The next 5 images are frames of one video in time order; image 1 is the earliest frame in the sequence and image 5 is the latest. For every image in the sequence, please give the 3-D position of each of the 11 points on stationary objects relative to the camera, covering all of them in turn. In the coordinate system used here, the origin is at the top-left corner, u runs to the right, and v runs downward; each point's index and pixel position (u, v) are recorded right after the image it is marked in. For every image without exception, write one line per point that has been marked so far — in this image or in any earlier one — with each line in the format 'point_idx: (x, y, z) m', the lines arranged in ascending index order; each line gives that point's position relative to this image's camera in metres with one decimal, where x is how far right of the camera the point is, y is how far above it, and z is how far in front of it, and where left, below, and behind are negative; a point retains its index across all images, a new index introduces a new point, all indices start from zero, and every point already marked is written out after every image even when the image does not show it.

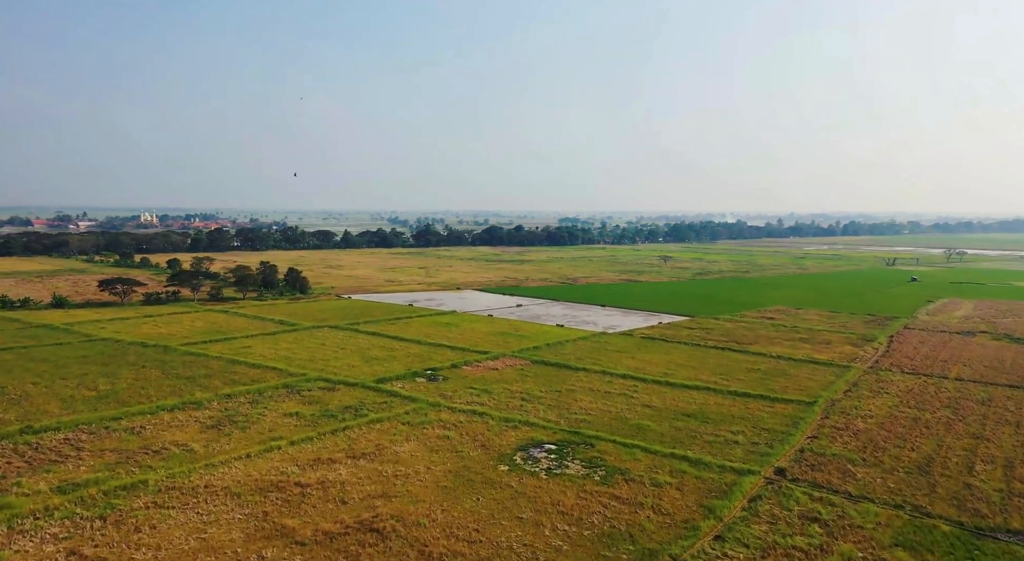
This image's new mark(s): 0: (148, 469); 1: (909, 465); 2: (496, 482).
0: (-8.8, -4.6, +18.8) m
1: (+9.8, -4.6, +19.2) m
2: (-0.4, -4.8, +18.5) m
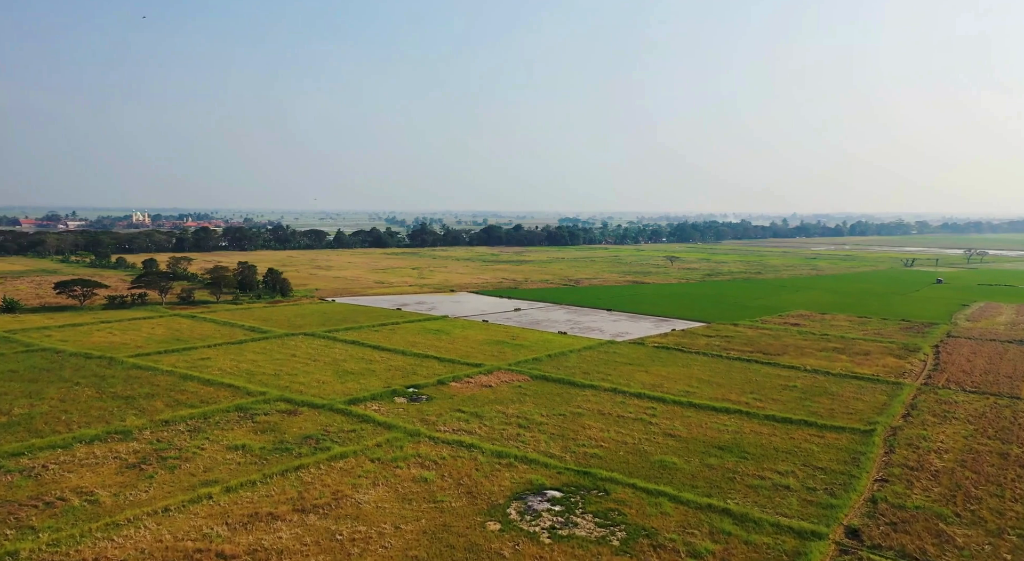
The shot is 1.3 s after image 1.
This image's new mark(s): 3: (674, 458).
0: (-9.0, -4.6, +14.4) m
1: (+9.7, -4.7, +14.9) m
2: (-0.5, -4.9, +14.1) m
3: (+4.1, -4.4, +19.5) m
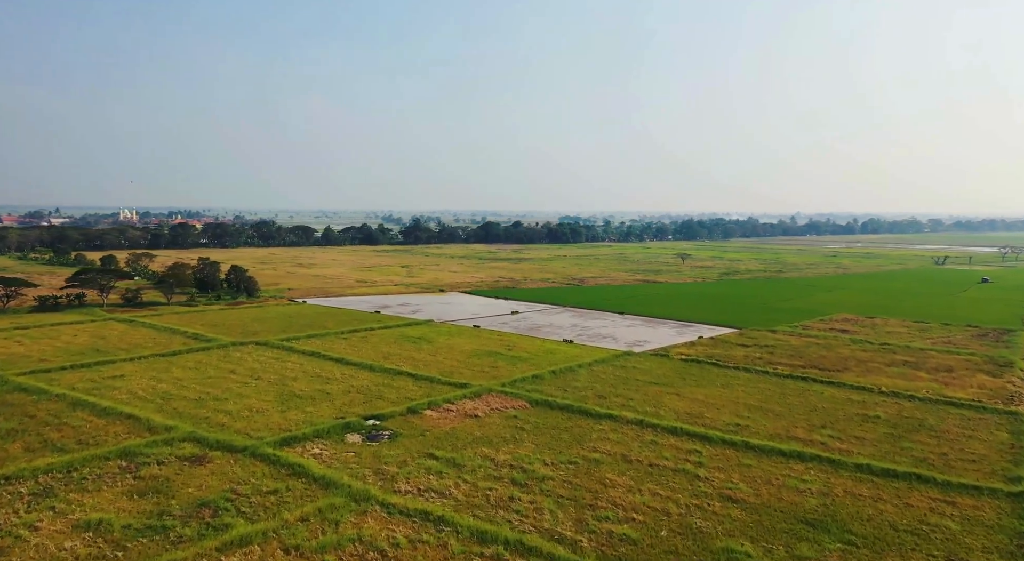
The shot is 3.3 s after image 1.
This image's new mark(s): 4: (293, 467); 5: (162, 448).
0: (-9.1, -4.6, +7.9) m
1: (+9.5, -4.6, +8.3) m
2: (-0.7, -4.8, +7.6) m
3: (+3.9, -4.3, +12.9) m
4: (-4.6, -3.9, +16.4) m
5: (-7.8, -3.7, +17.4) m
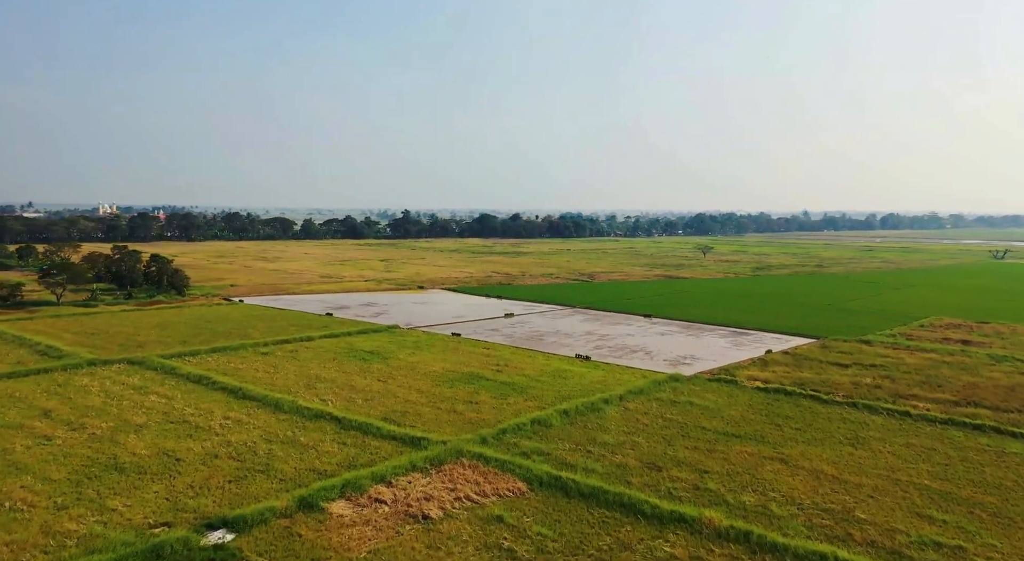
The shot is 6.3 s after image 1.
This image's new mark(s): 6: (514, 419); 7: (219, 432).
0: (-9.4, -4.3, -2.0) m
1: (+9.3, -4.3, -1.6) m
2: (-0.9, -4.5, -2.3) m
3: (+3.6, -4.1, +3.0) m
4: (-4.9, -3.6, +6.5) m
5: (-8.1, -3.5, +7.5) m
6: (0.0, -2.9, +16.3) m
7: (-5.6, -2.9, +15.1) m
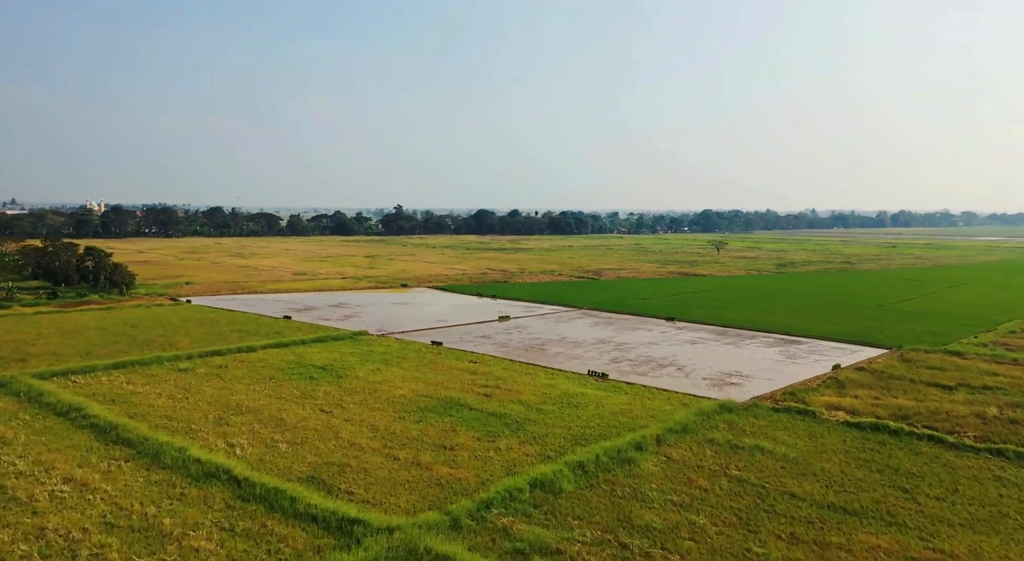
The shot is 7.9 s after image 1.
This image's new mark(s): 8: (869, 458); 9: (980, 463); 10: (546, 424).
0: (-9.5, -4.1, -7.5) m
1: (+9.1, -4.2, -7.0) m
2: (-1.1, -4.4, -7.8) m
3: (+3.5, -3.9, -2.4) m
4: (-5.0, -3.5, +1.0) m
5: (-8.2, -3.3, +2.0) m
6: (-0.1, -2.7, +10.8) m
7: (-5.8, -2.8, +9.7) m
8: (+5.4, -2.7, +11.9) m
9: (+6.9, -2.7, +11.5) m
10: (+0.6, -2.5, +13.7) m
